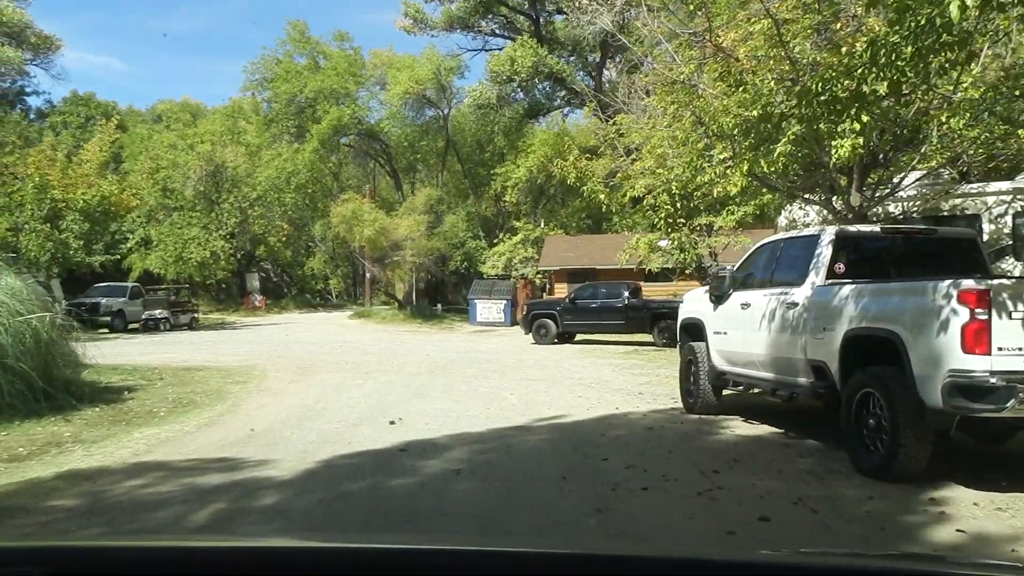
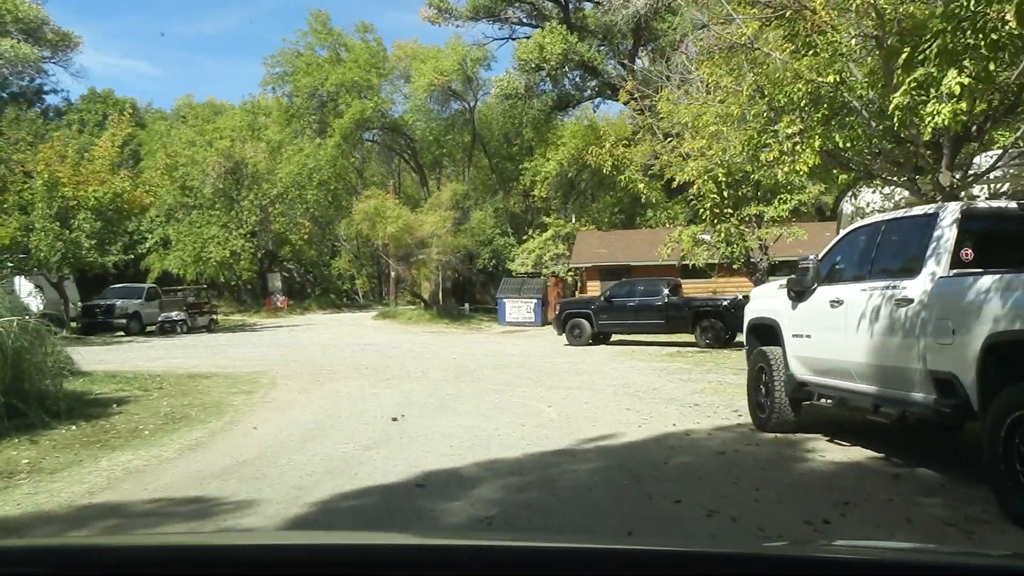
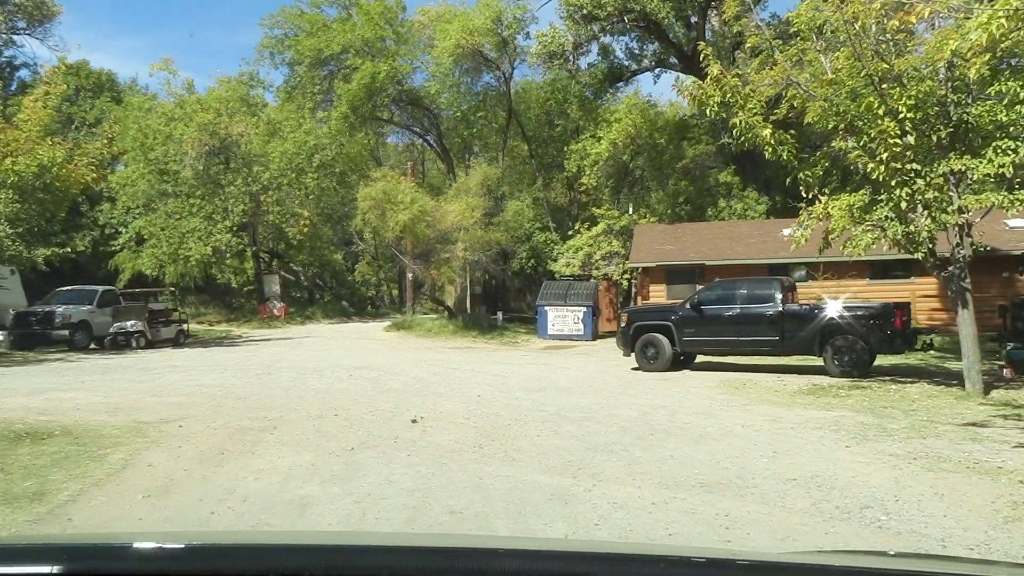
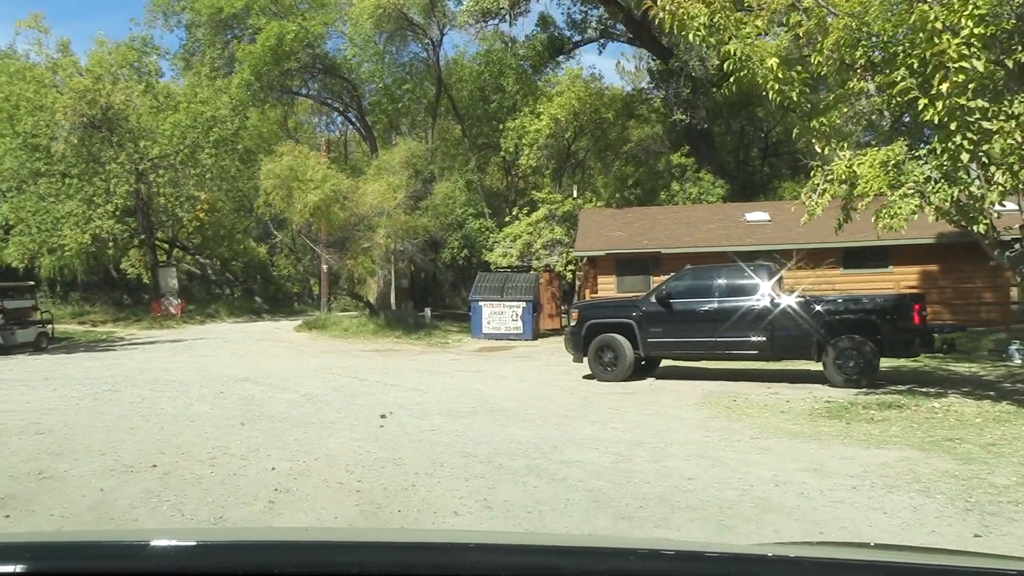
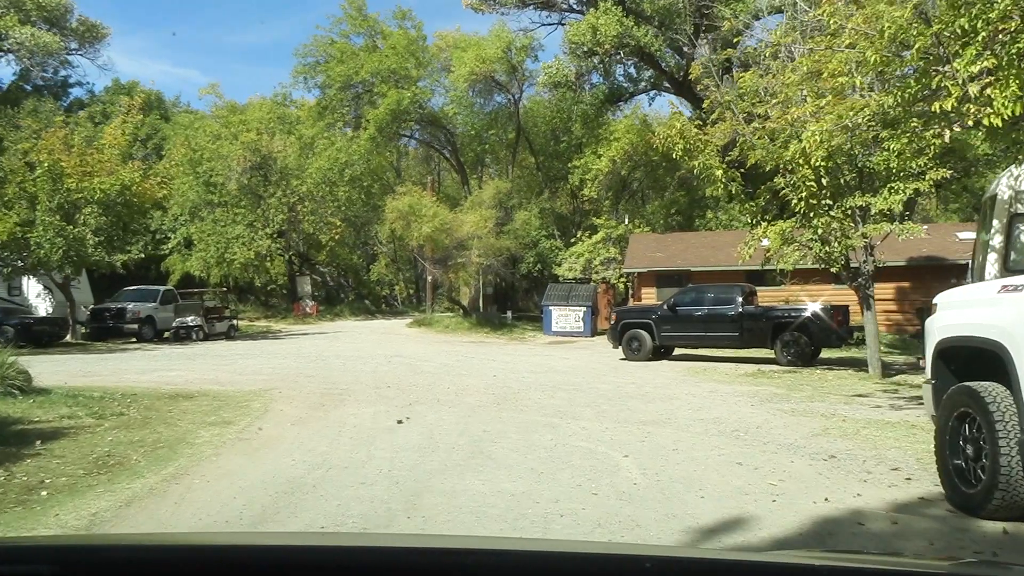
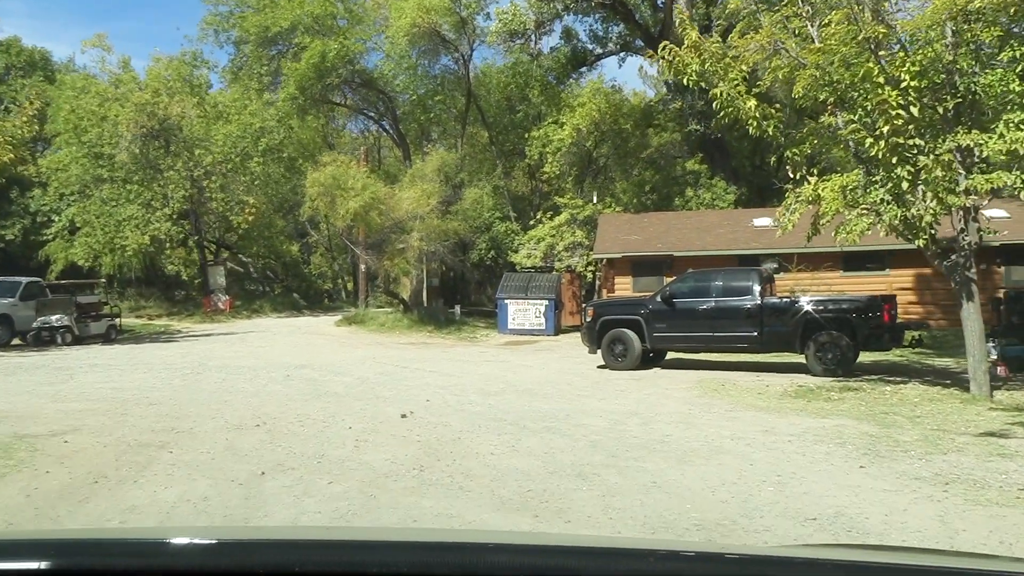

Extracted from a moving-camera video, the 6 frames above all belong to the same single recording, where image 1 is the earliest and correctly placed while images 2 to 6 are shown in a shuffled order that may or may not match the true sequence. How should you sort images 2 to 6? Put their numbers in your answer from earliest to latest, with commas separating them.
2, 5, 3, 6, 4
